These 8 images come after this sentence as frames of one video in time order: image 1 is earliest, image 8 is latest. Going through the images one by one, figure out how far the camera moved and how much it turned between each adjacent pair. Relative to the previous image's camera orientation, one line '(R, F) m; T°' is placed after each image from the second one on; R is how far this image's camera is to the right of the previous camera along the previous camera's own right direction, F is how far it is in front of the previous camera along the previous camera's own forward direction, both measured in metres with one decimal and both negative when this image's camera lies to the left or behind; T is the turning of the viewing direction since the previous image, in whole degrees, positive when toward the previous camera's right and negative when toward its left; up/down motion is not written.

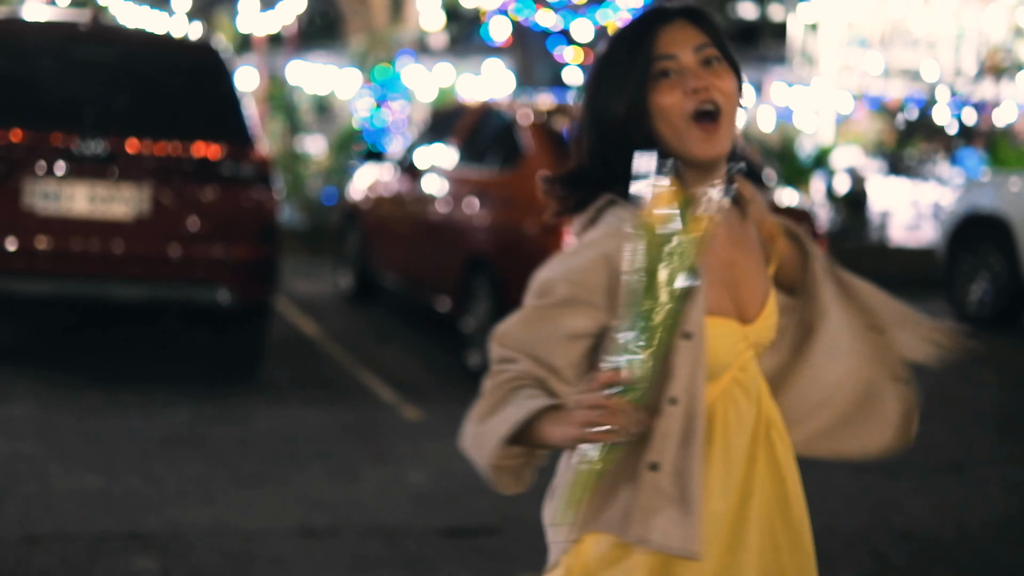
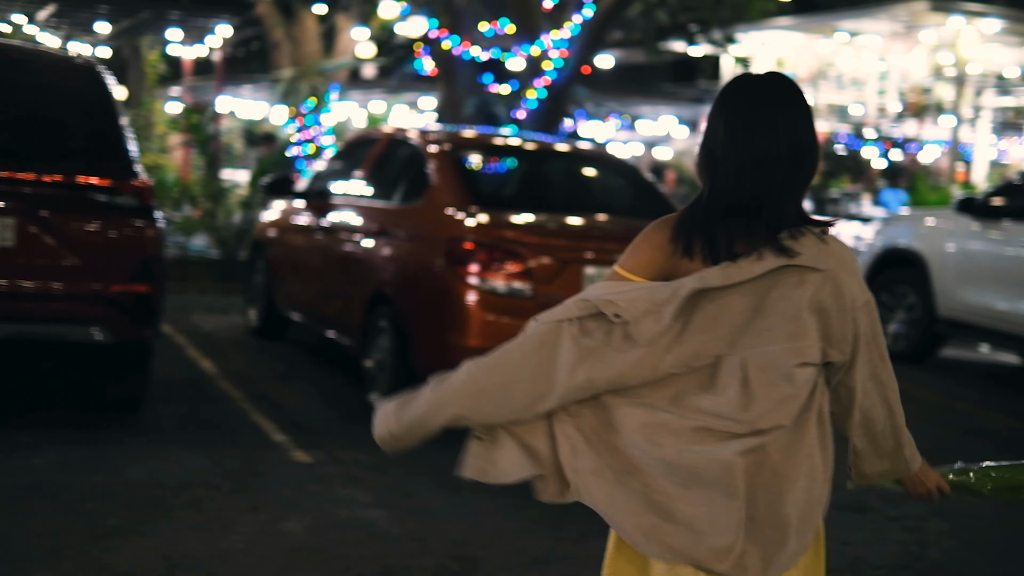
(+0.2, +0.2) m; +3°
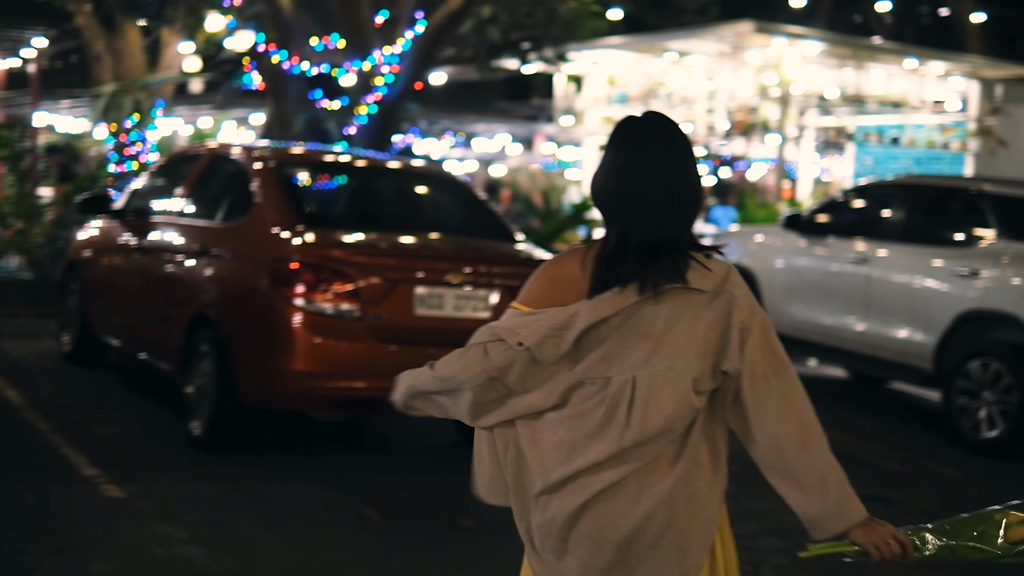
(0.0, +0.2) m; +7°
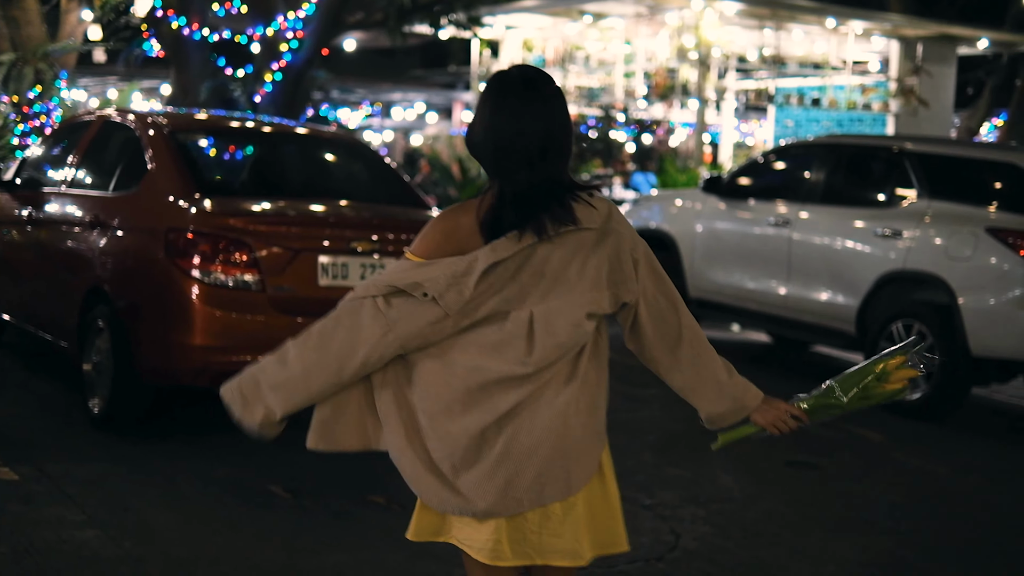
(+0.1, +0.2) m; +3°
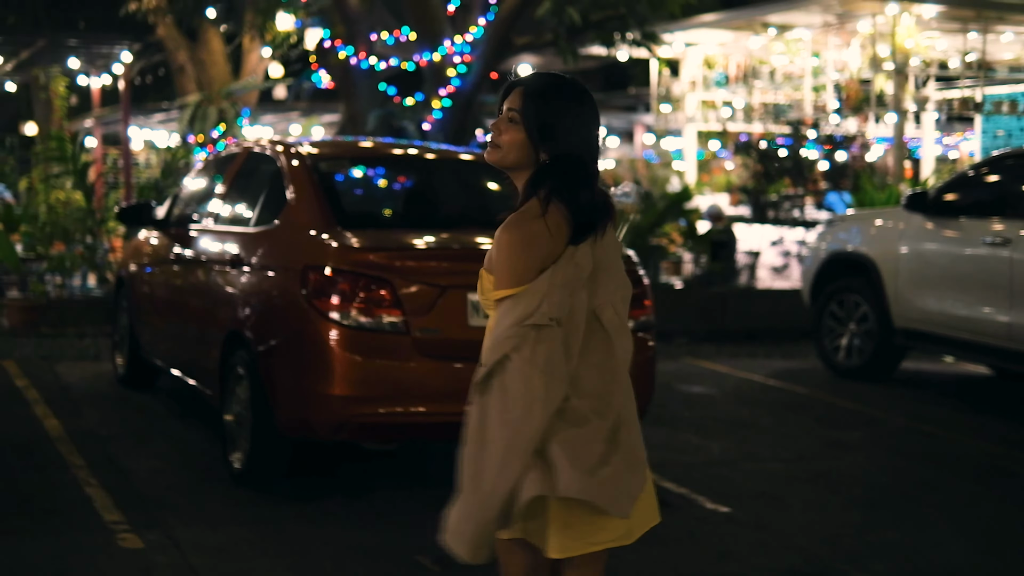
(+0.1, +0.7) m; -8°
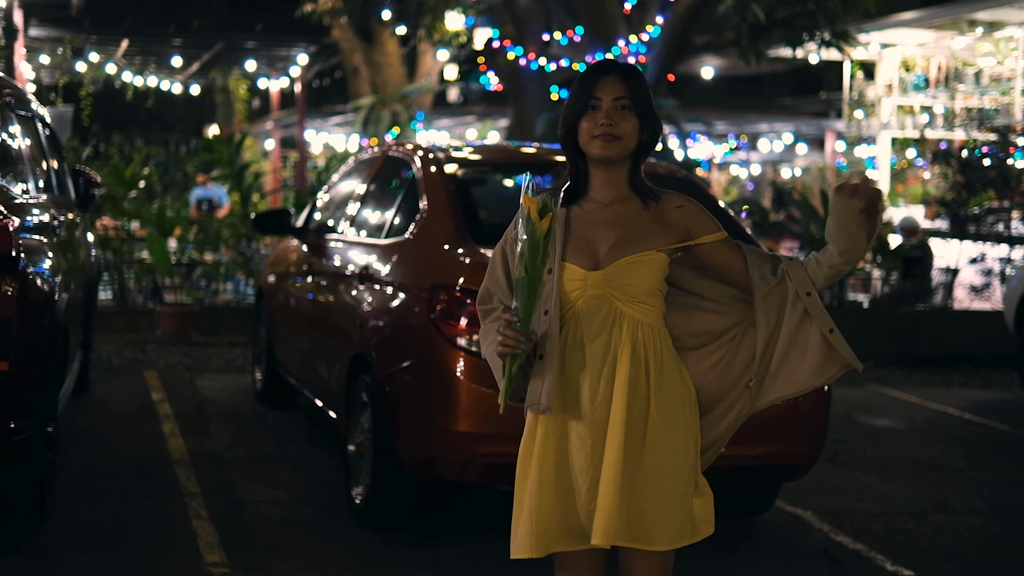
(+0.1, +0.6) m; -8°
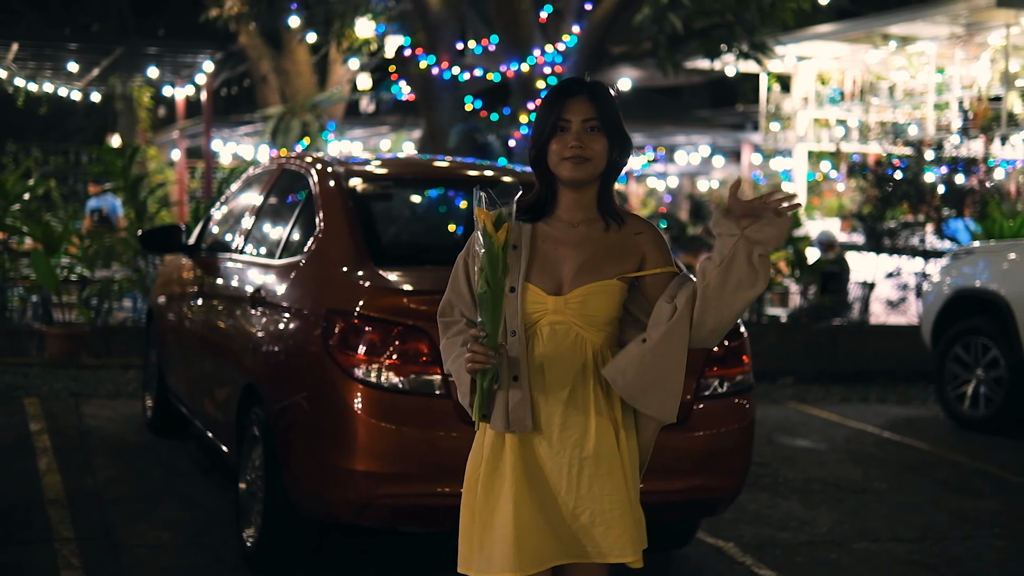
(+0.1, +0.4) m; +4°
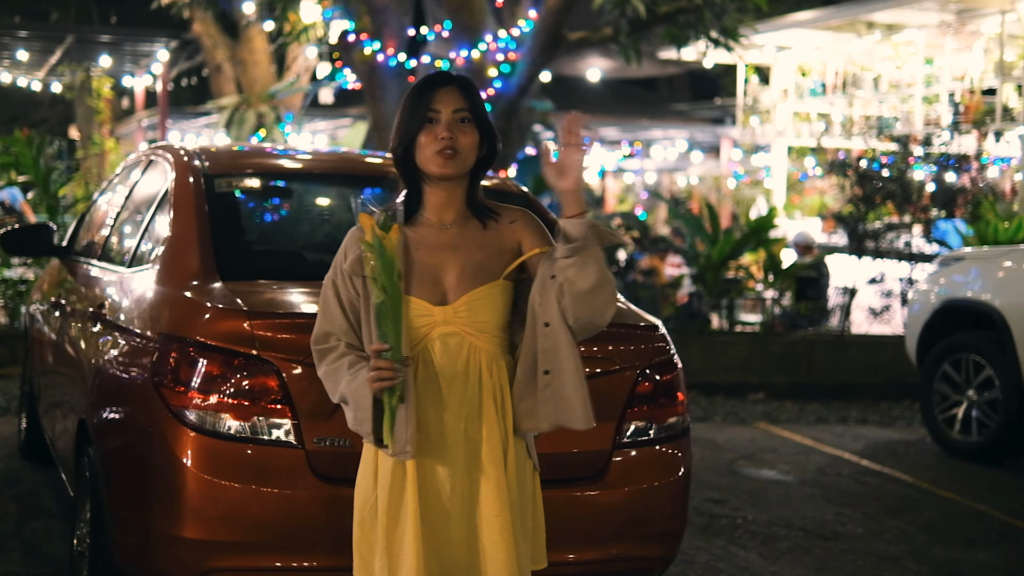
(+0.3, +0.9) m; 0°
